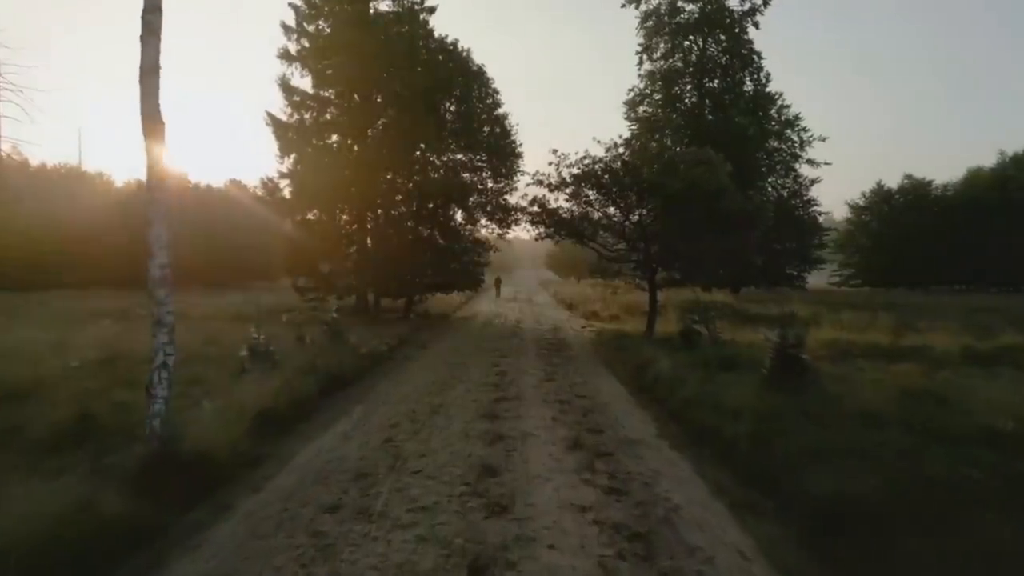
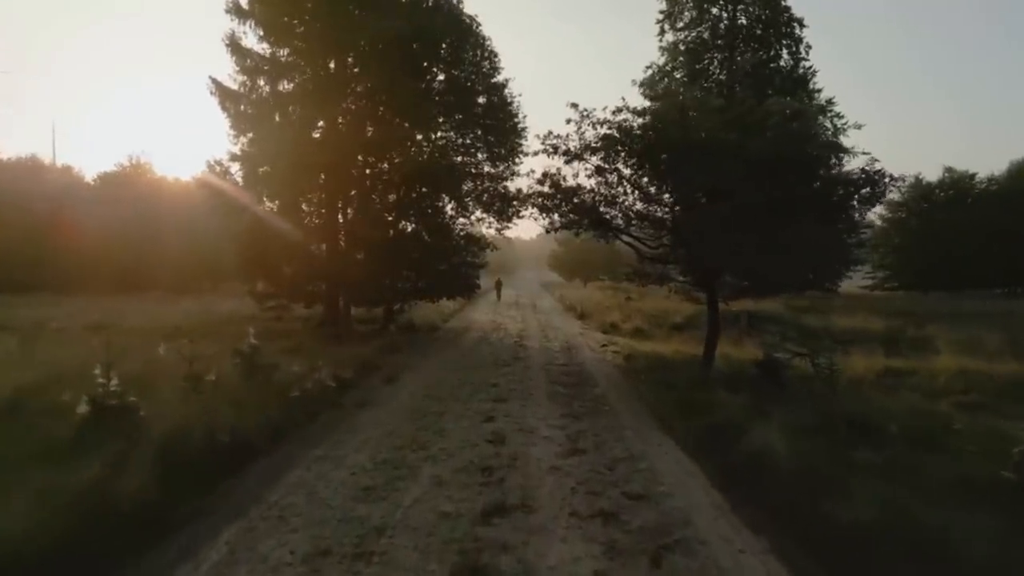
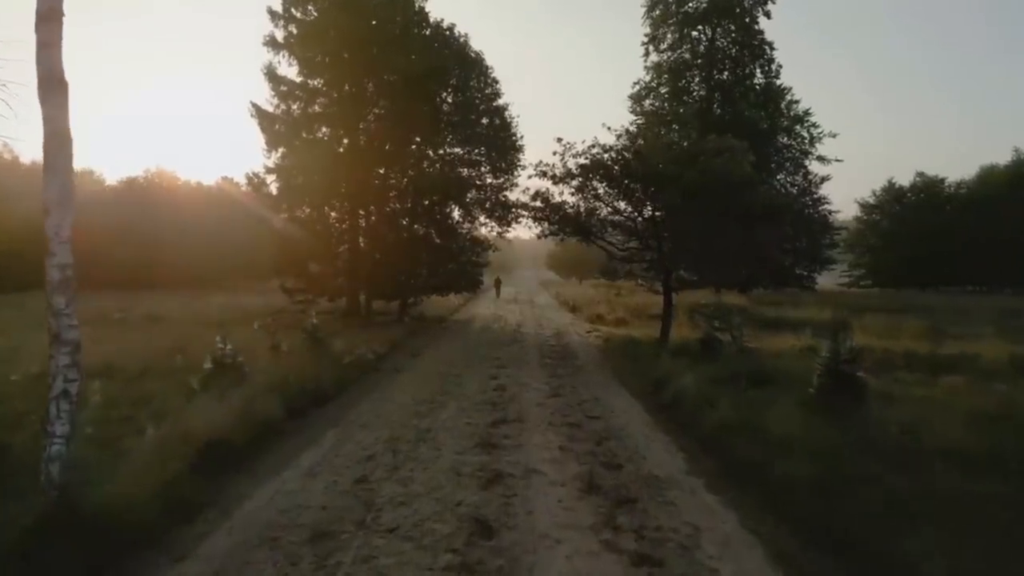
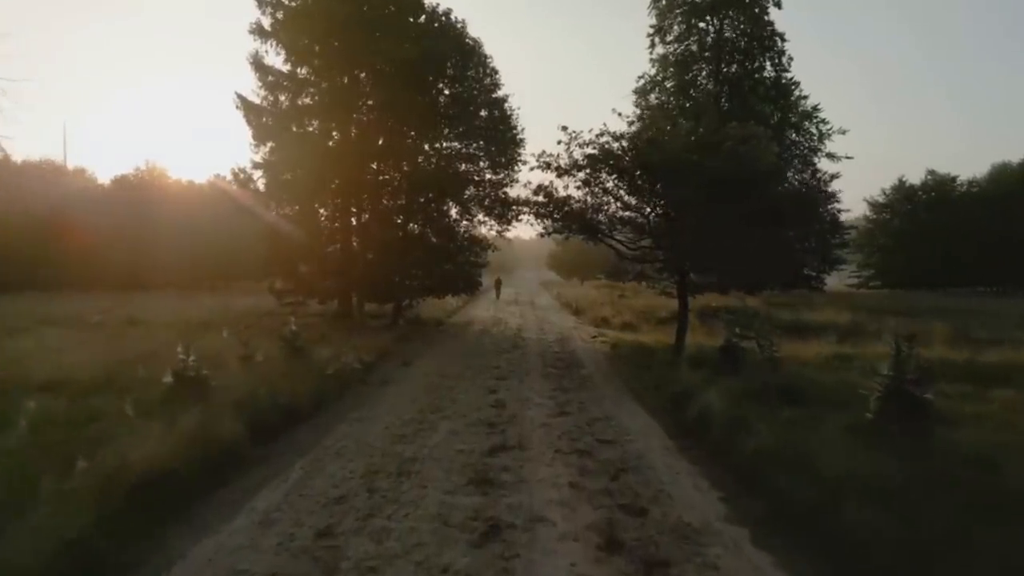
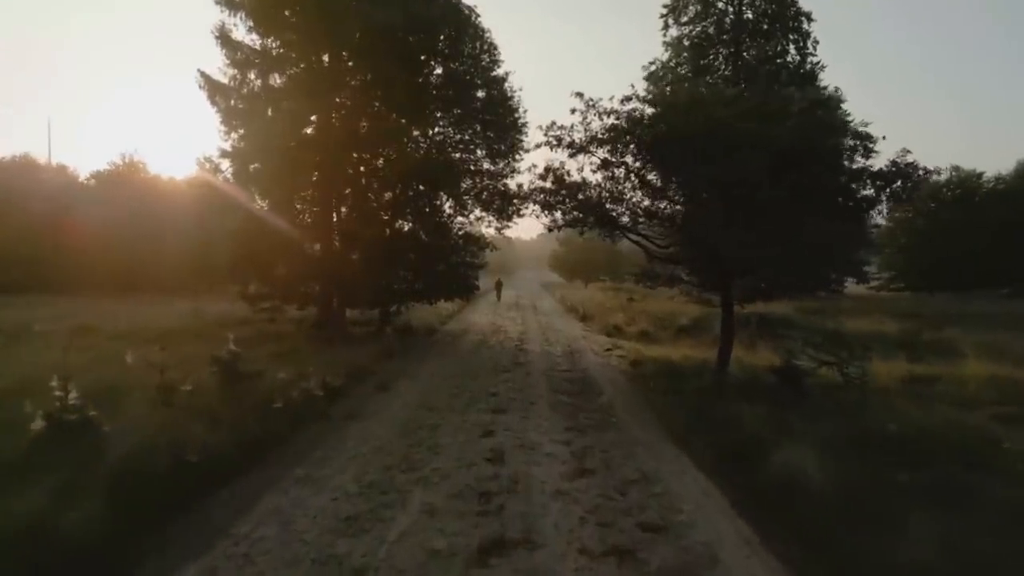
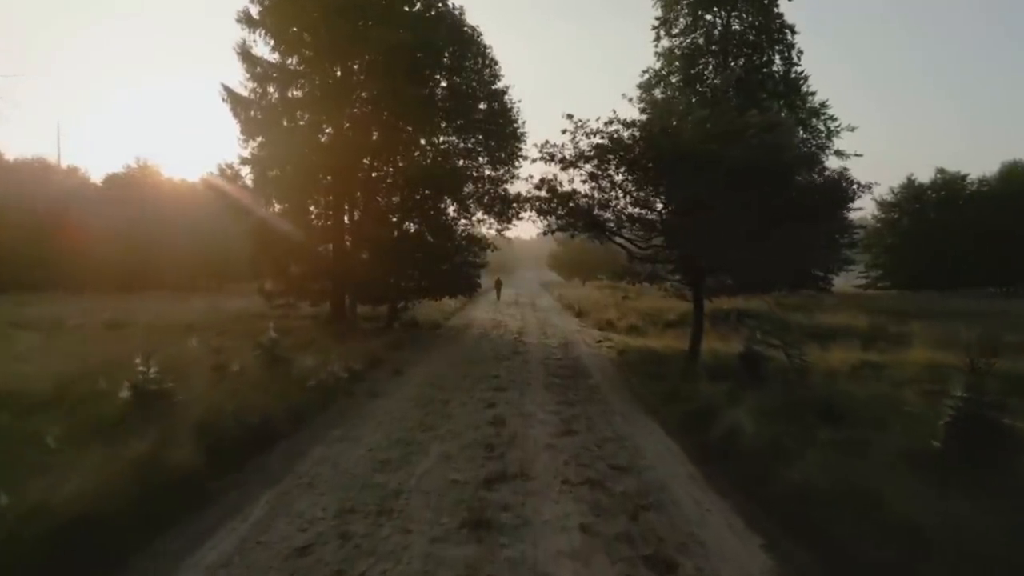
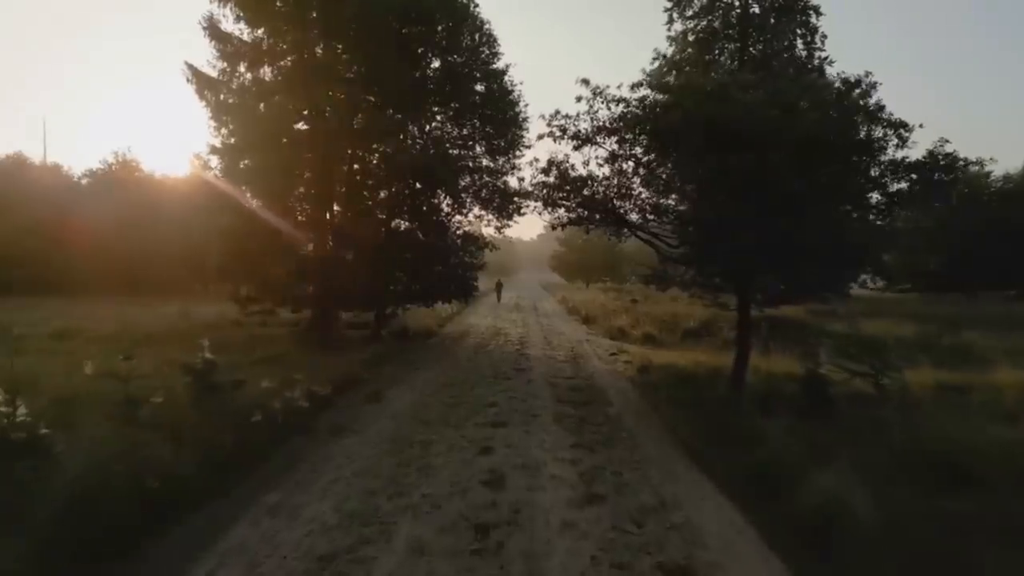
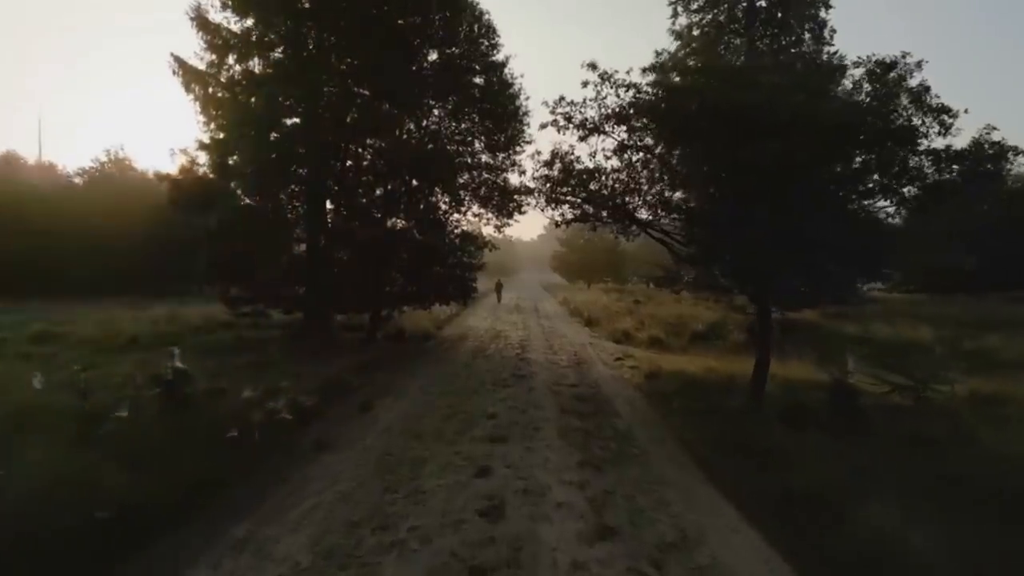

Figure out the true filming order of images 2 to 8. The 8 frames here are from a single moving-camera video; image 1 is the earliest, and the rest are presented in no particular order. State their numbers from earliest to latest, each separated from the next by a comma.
3, 4, 6, 2, 5, 7, 8
